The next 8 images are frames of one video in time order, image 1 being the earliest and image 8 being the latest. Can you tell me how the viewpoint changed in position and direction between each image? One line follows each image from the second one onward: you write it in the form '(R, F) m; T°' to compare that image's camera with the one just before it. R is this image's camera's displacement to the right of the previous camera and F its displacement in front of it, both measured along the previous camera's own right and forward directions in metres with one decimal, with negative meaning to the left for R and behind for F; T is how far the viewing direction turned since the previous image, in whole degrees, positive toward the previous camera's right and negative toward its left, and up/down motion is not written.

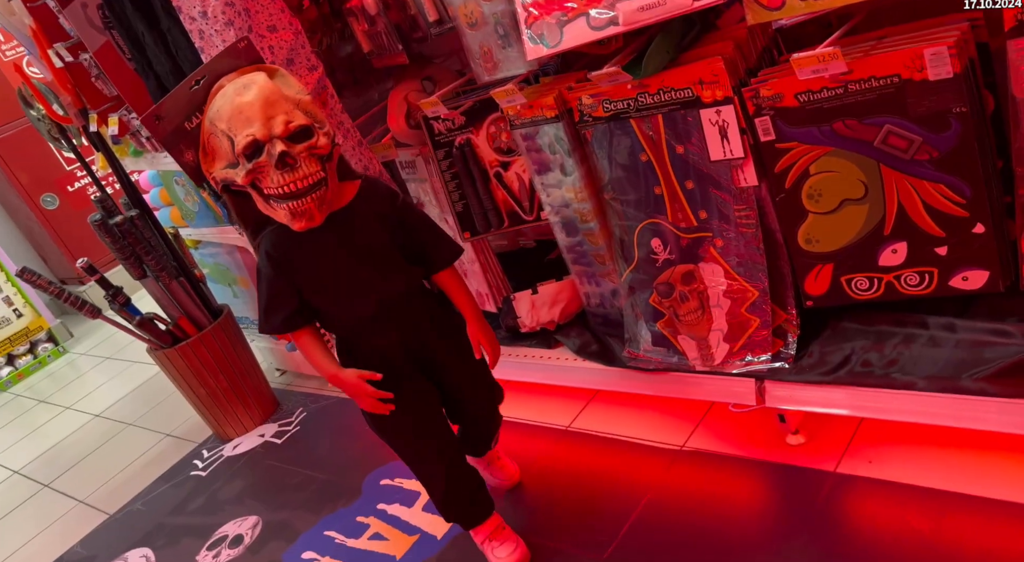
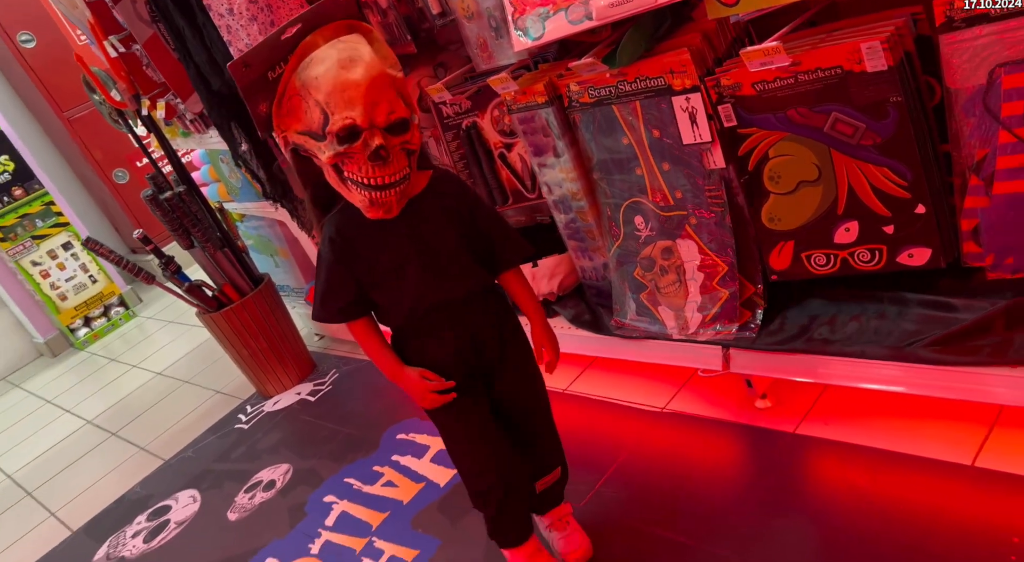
(+0.2, -0.1) m; -5°
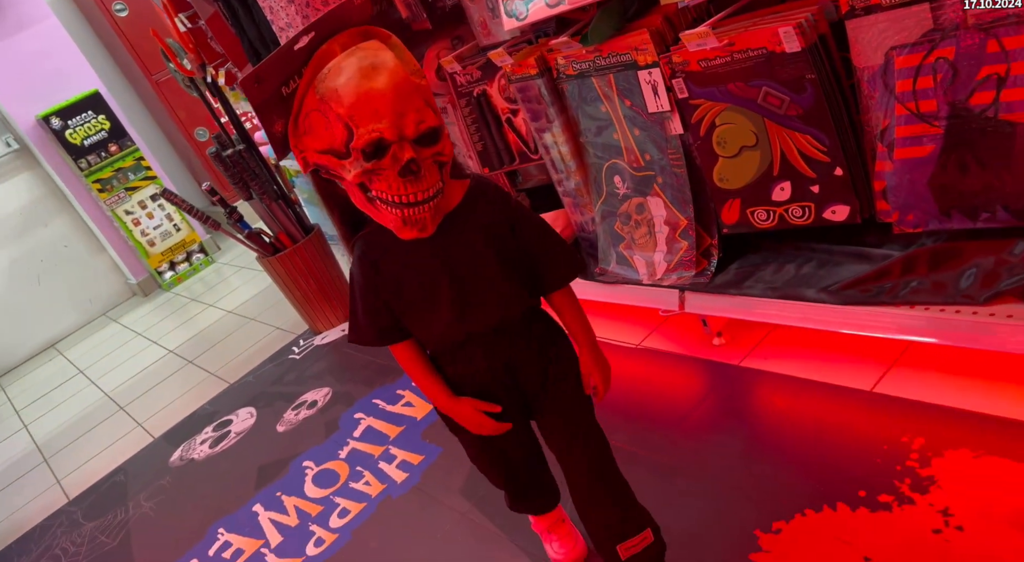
(+0.2, -0.3) m; -6°
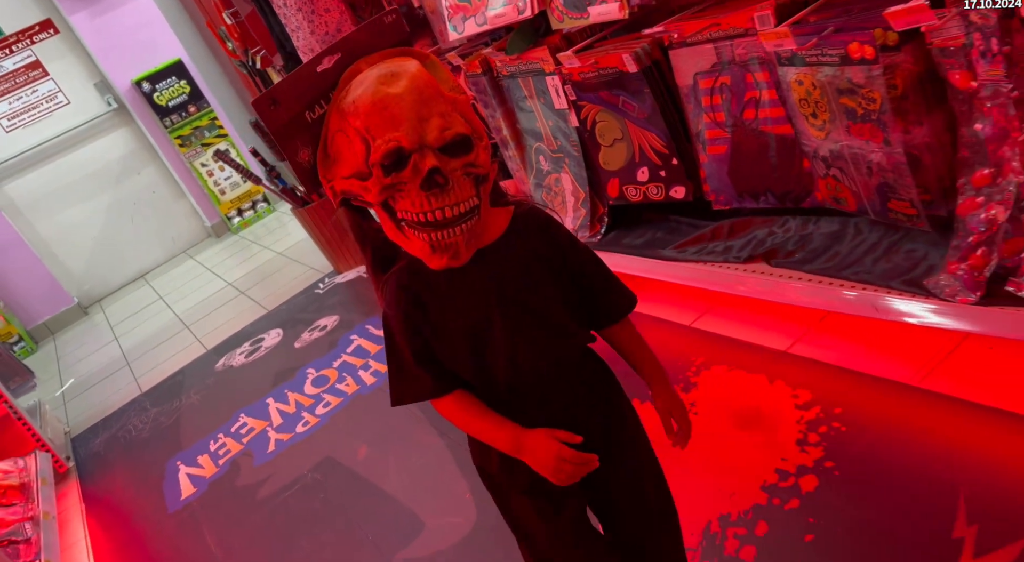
(+0.5, -0.6) m; -6°
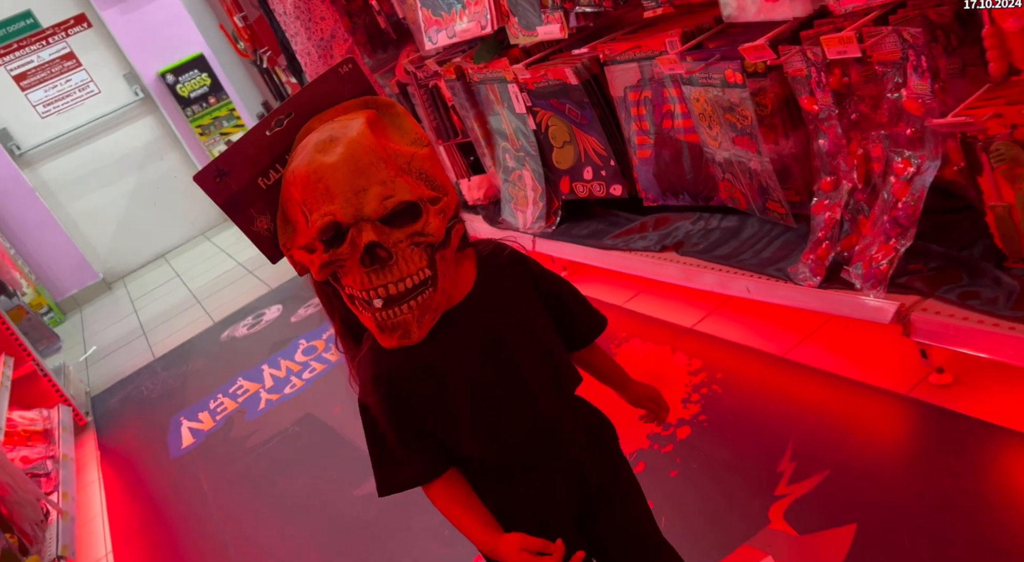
(+0.2, -0.3) m; -2°
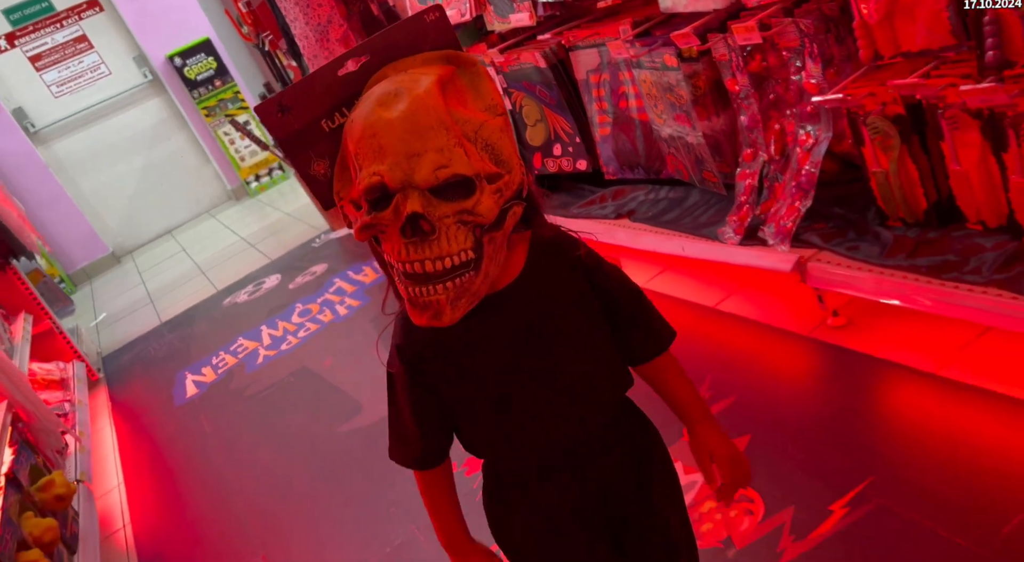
(+0.1, -0.3) m; 0°
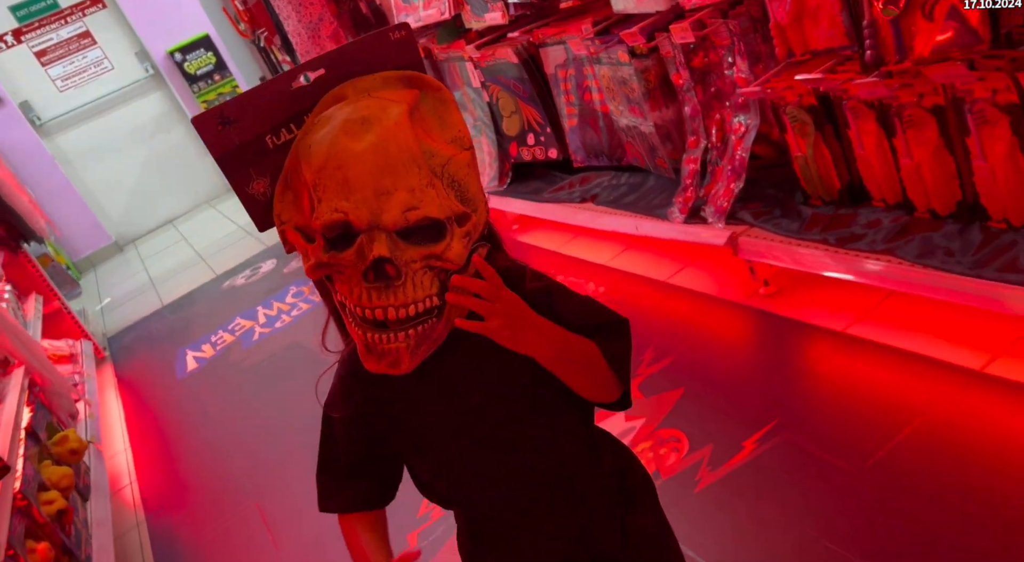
(+0.1, -0.2) m; 0°
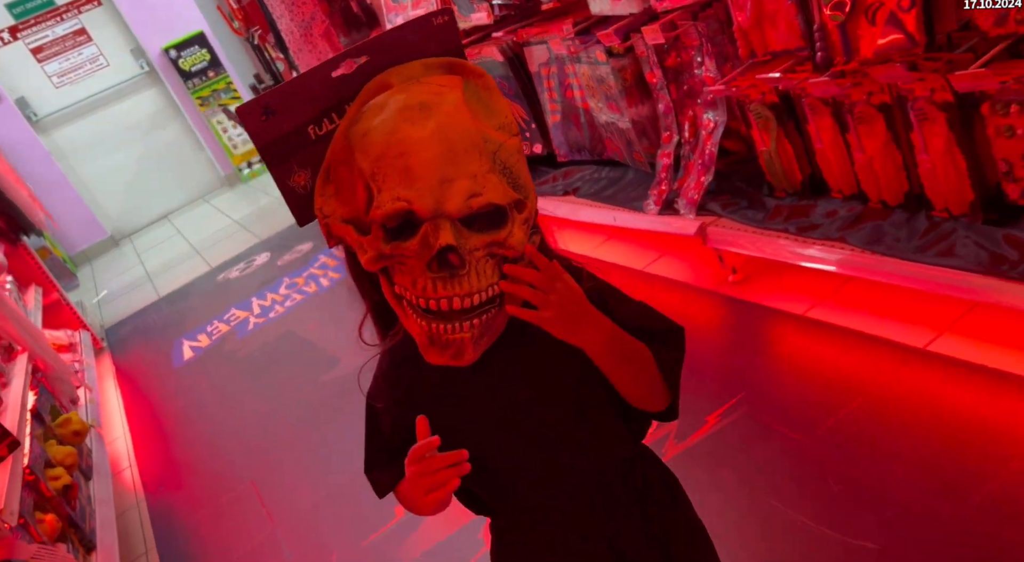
(0.0, -0.1) m; 0°
